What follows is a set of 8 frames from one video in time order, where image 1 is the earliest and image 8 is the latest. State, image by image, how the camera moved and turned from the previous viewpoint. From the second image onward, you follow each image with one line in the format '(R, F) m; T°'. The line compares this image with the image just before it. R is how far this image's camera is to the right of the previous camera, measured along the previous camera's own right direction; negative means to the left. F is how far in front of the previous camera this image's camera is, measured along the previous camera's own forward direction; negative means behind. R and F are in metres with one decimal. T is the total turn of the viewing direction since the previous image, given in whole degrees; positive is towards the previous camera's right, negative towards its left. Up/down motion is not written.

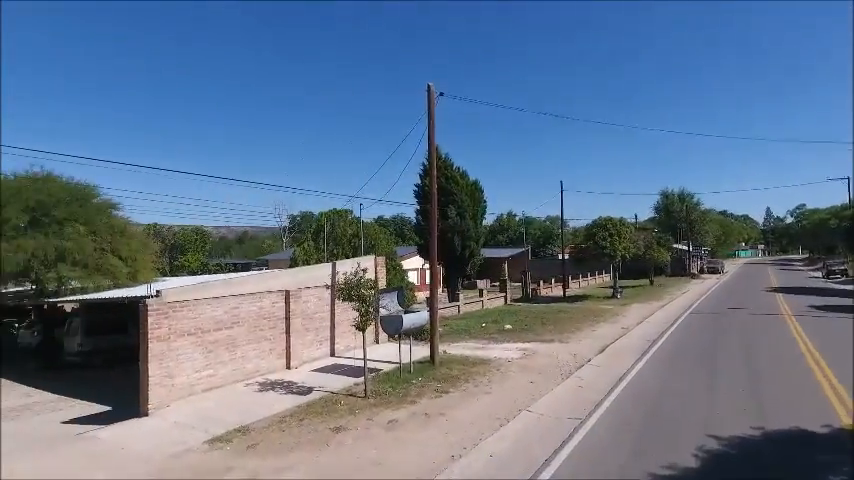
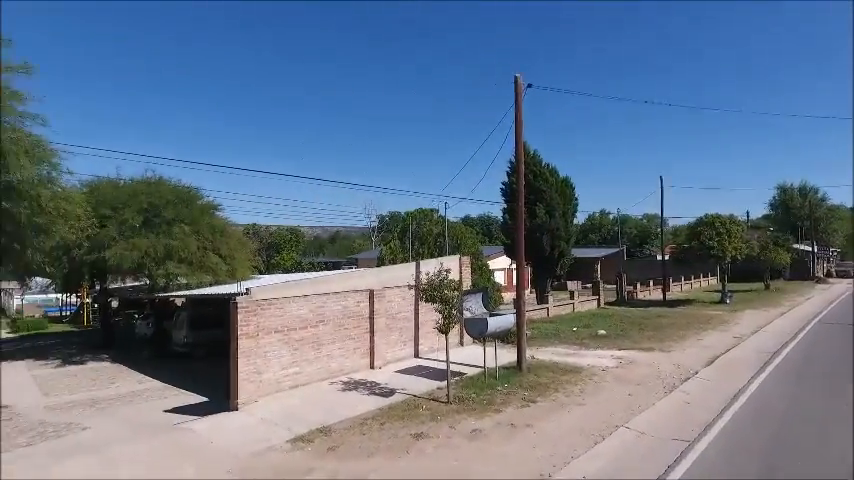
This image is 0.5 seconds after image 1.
(0.0, +0.5) m; -10°
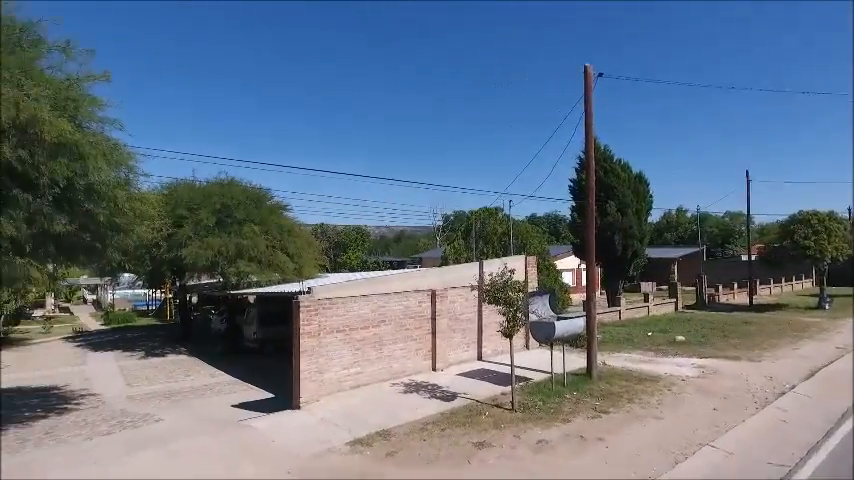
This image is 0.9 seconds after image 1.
(0.0, +0.4) m; -7°
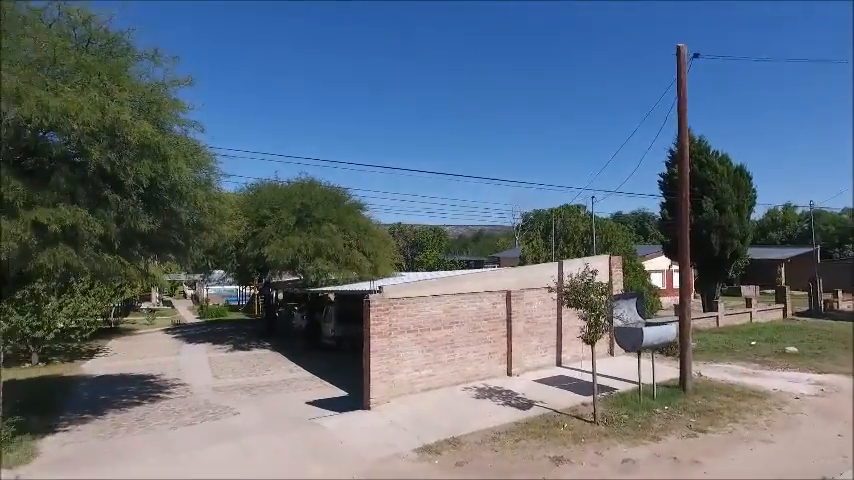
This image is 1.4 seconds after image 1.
(+0.1, +0.5) m; -9°
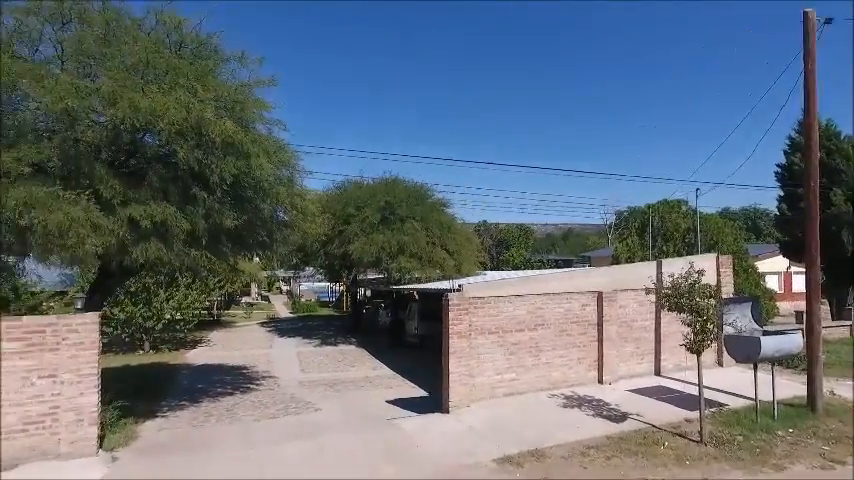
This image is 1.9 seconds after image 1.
(+0.1, +0.5) m; -10°
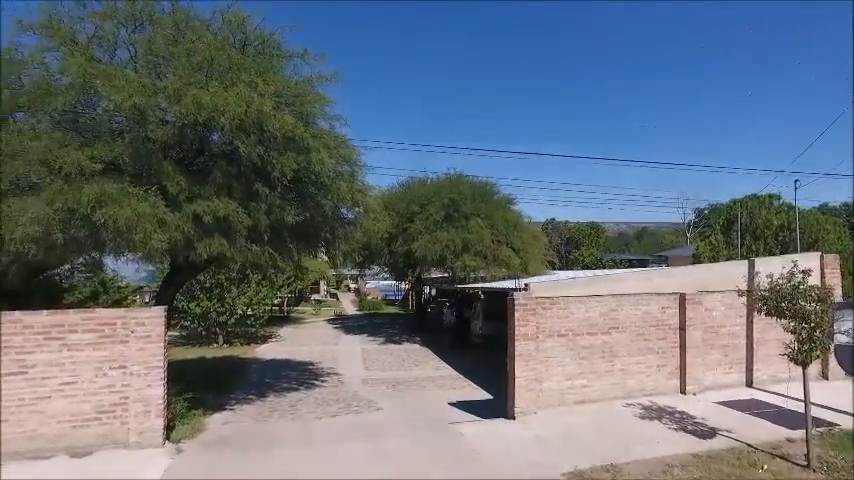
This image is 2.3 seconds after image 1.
(0.0, +0.5) m; -7°
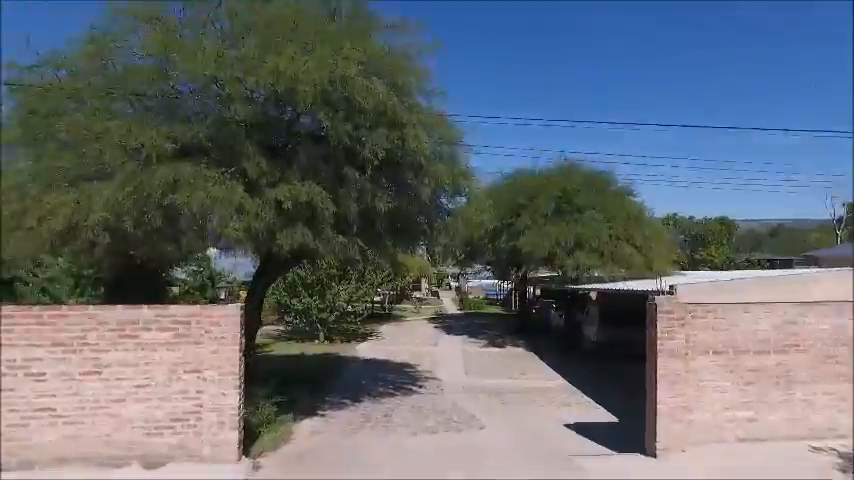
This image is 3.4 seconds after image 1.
(-0.2, +1.6) m; -11°
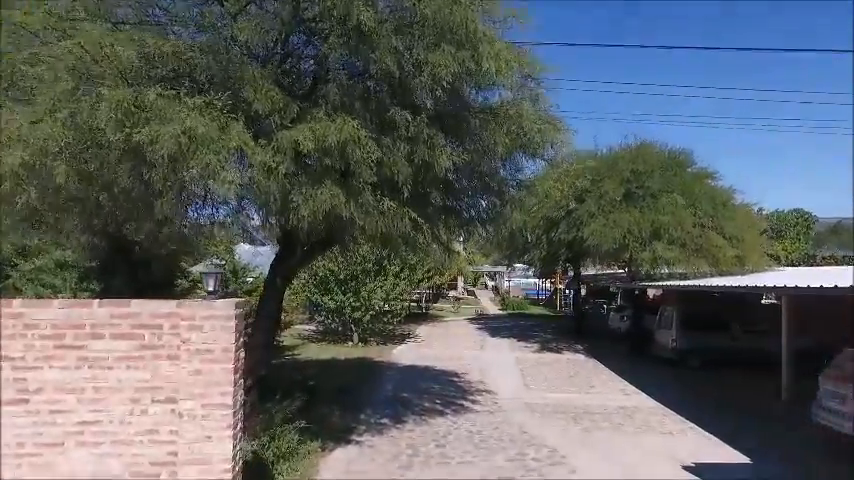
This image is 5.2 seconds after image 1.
(-0.6, +2.5) m; -4°
